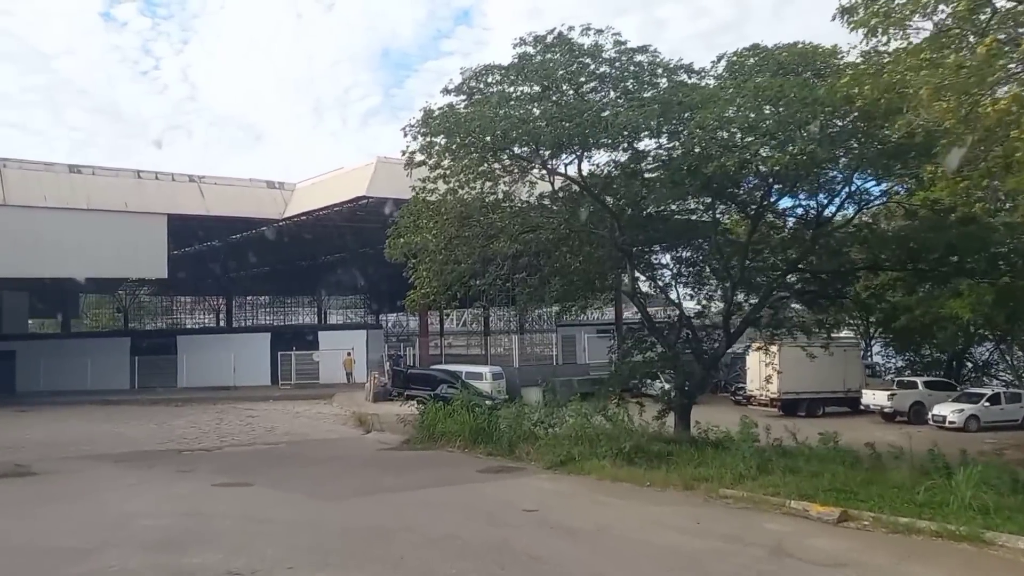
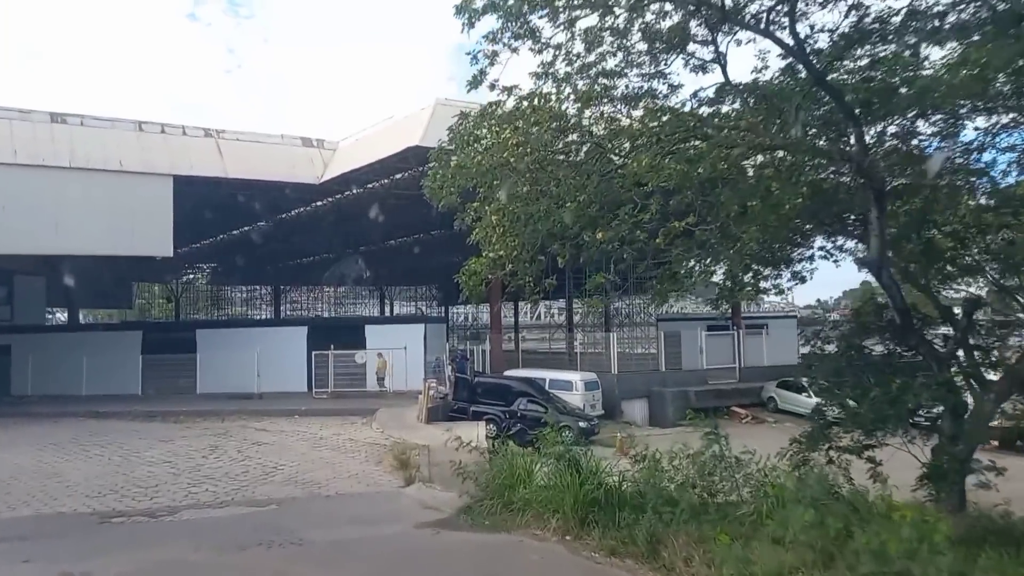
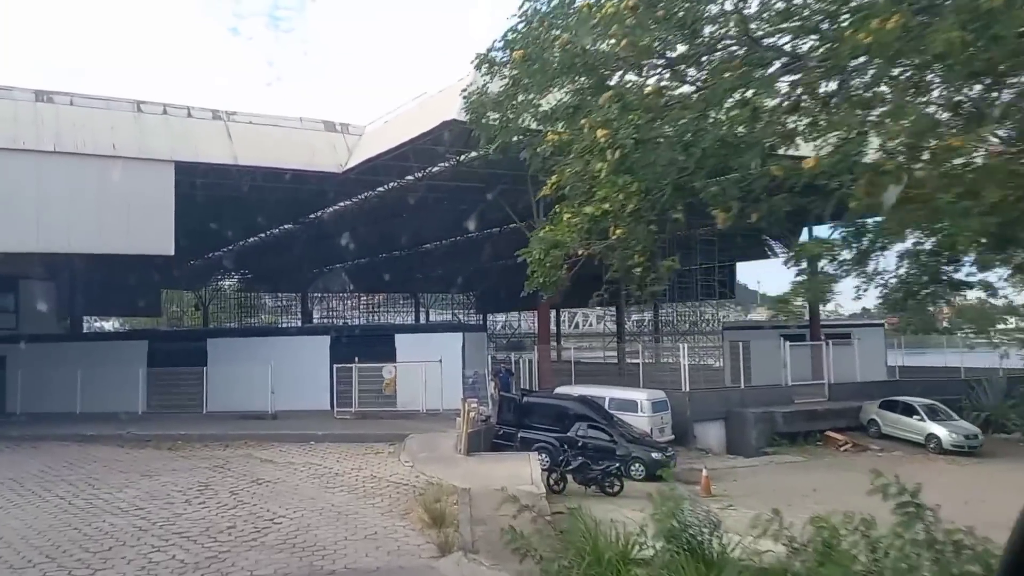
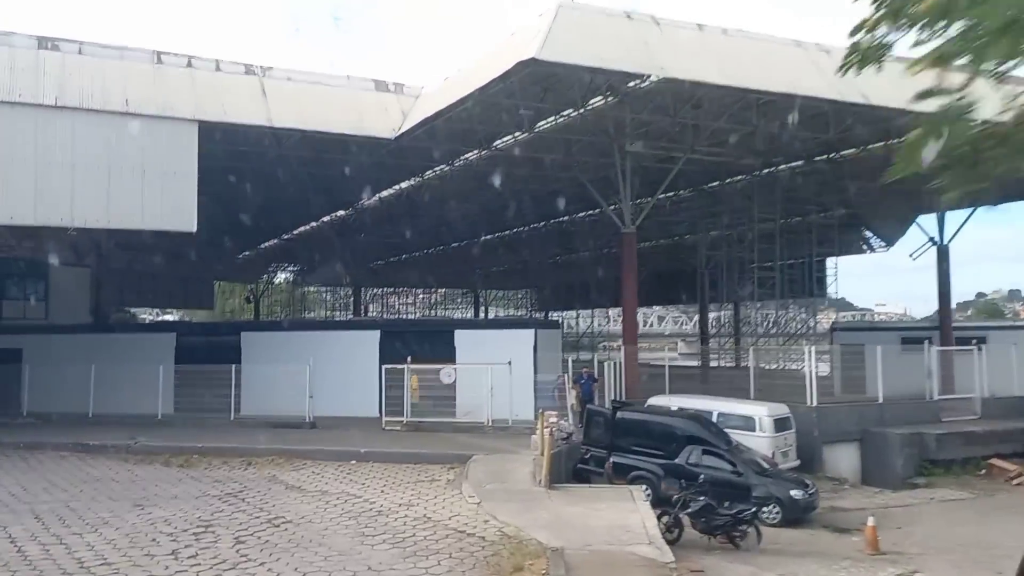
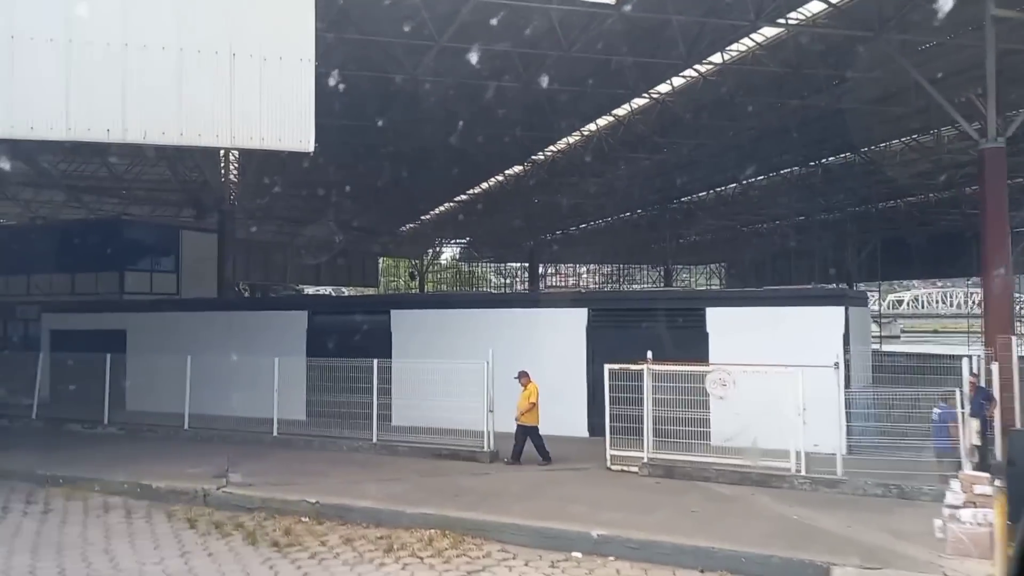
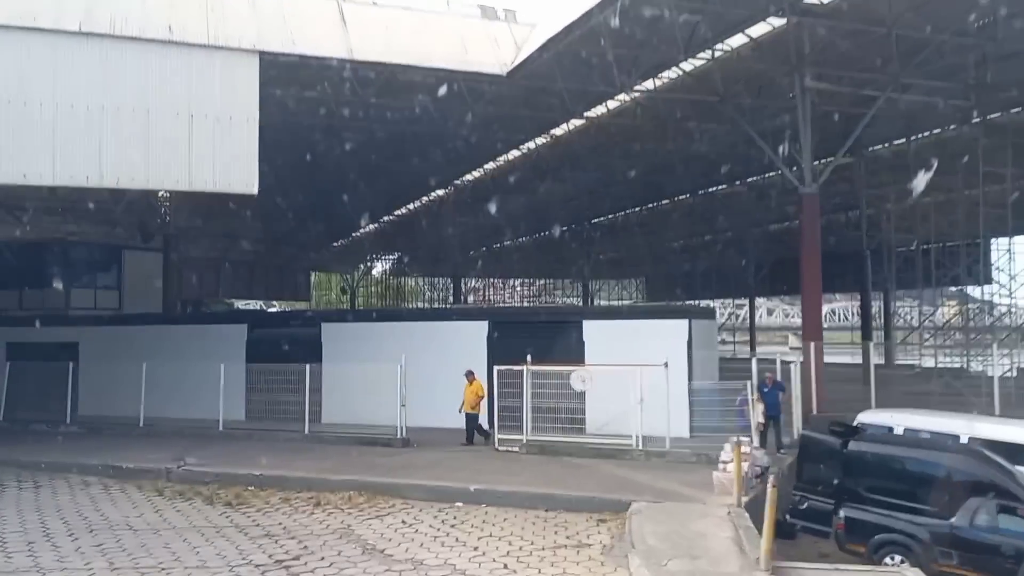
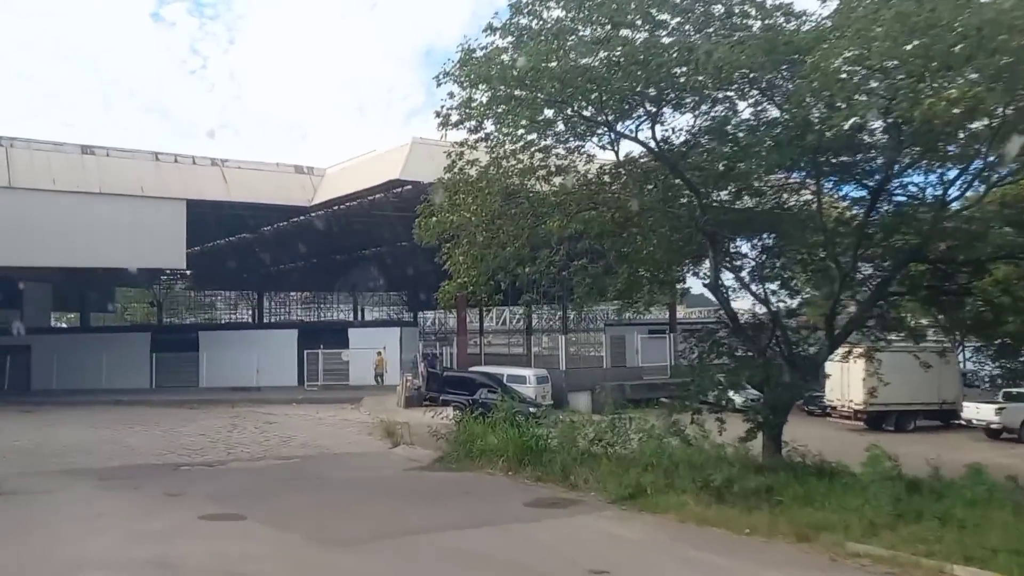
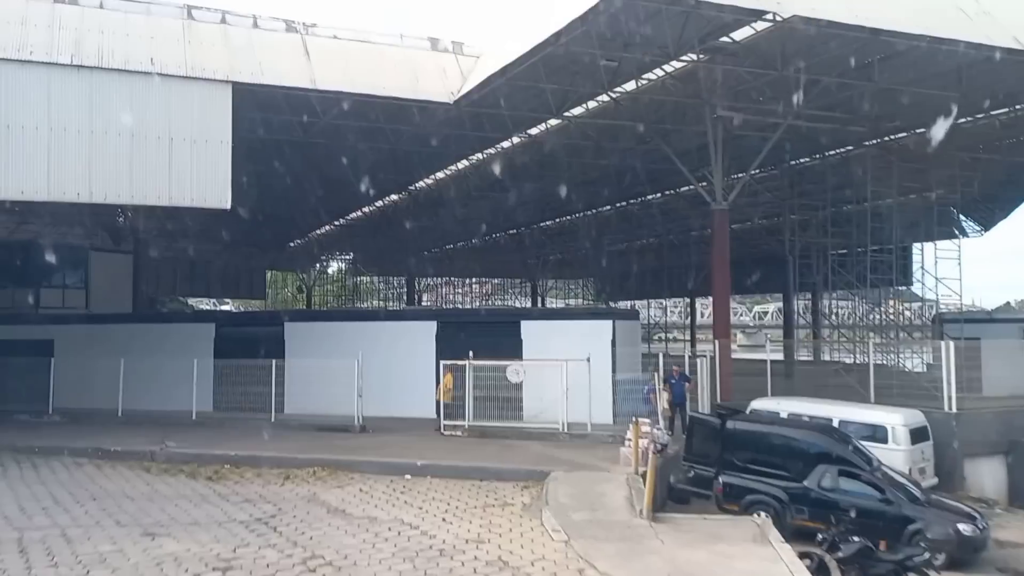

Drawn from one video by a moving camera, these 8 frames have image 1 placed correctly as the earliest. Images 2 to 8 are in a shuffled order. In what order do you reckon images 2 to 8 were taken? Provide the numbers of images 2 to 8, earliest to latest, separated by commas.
7, 2, 3, 4, 8, 6, 5
